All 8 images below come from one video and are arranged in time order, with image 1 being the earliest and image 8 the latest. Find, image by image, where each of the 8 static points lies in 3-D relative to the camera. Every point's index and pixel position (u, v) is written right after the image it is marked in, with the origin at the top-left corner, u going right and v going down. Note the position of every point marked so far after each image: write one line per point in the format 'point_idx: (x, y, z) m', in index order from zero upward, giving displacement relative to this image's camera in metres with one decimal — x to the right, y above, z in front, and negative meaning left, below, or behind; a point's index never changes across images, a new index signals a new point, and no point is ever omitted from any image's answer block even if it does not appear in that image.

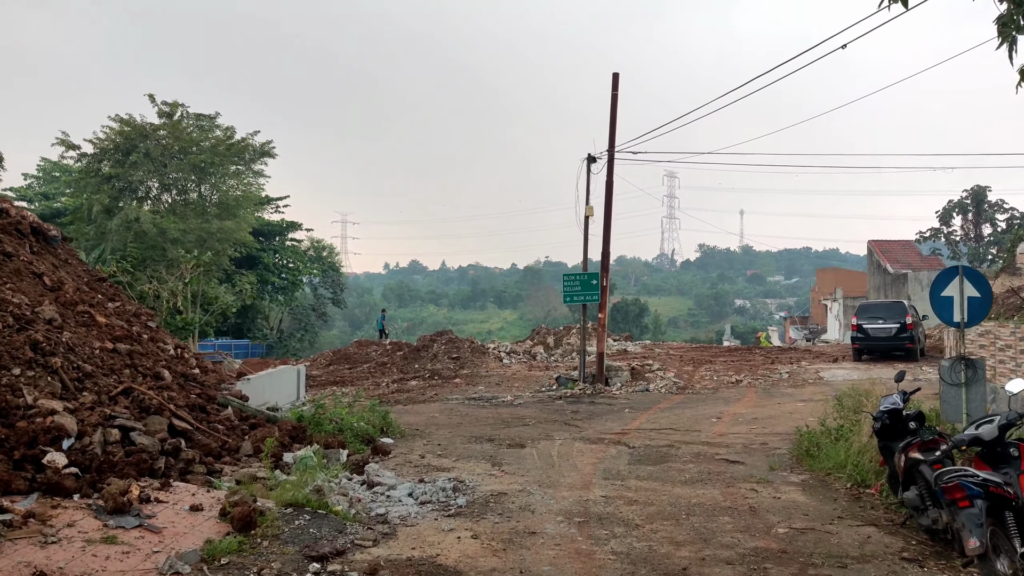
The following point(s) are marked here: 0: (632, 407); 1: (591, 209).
0: (+1.9, -1.8, +12.1) m
1: (+1.5, +1.5, +14.9) m
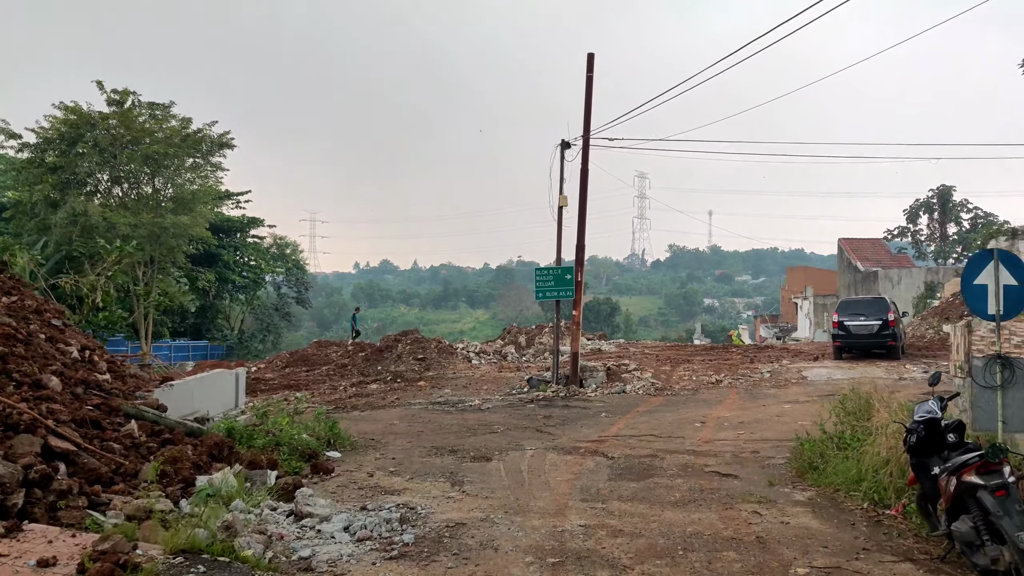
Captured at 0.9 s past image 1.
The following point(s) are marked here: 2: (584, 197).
0: (+1.4, -1.8, +11.2) m
1: (+0.9, +1.6, +14.0) m
2: (+1.3, +1.7, +14.2) m
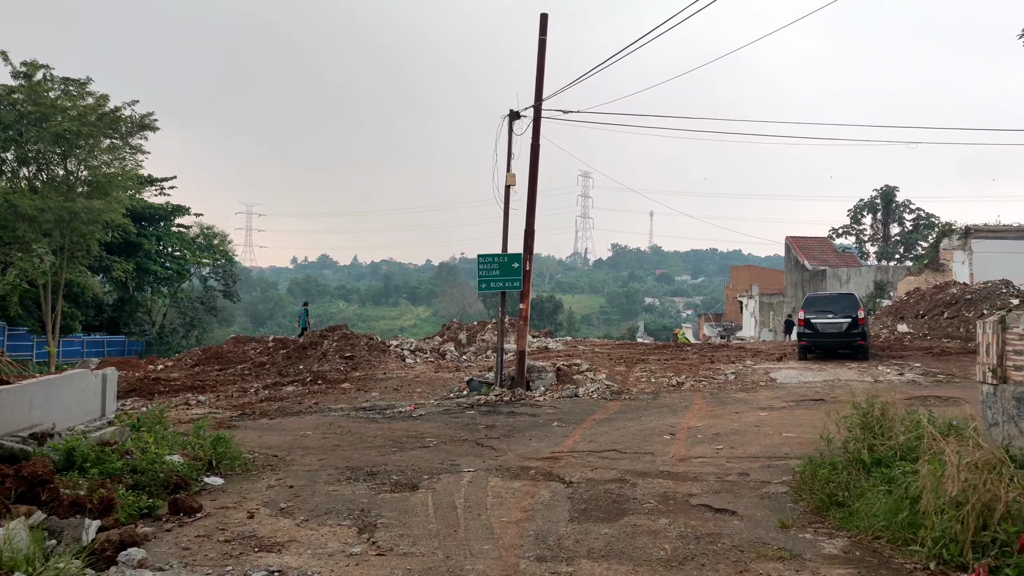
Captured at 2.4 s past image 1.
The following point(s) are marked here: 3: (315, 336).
0: (+0.6, -1.6, +9.7) m
1: (0.0, +1.8, +12.3) m
2: (+0.3, +1.8, +12.6) m
3: (-4.6, -1.1, +18.3) m
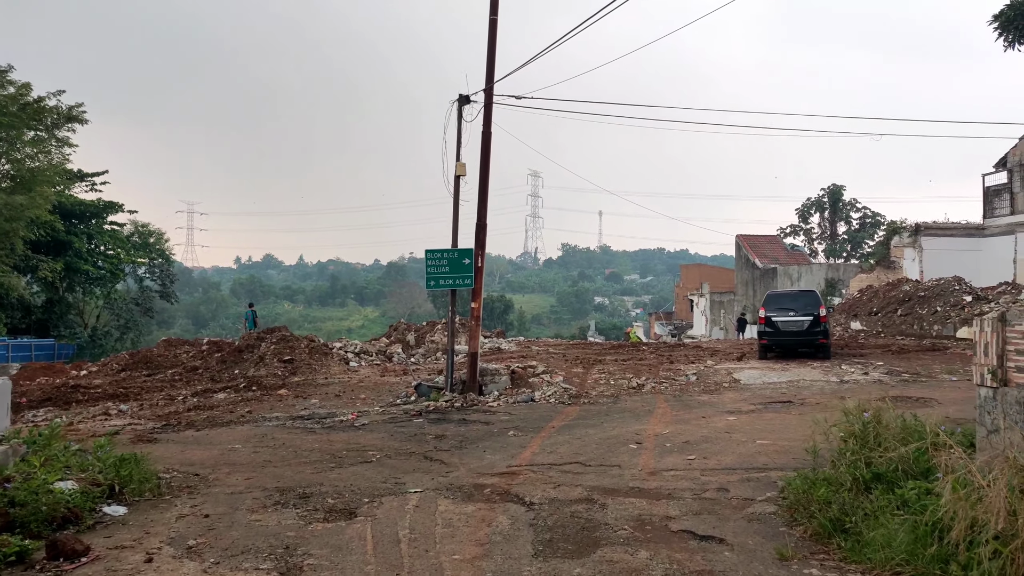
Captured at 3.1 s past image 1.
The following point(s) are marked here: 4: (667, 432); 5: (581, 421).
0: (+0.1, -1.6, +8.9) m
1: (-0.7, +1.8, +11.6) m
2: (-0.4, +1.8, +11.9) m
3: (-5.7, -1.1, +17.2) m
4: (+1.6, -1.5, +8.3) m
5: (+0.8, -1.6, +9.2) m
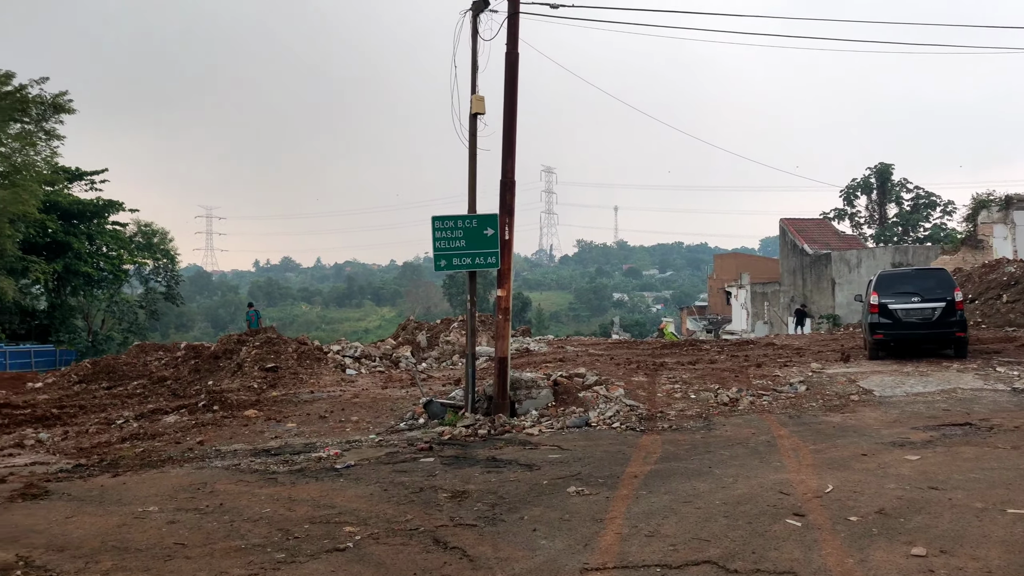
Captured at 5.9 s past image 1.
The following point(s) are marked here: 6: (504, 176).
0: (+0.5, -1.4, +5.8) m
1: (-0.3, +2.0, +8.4) m
2: (0.0, +2.0, +8.7) m
3: (-5.0, -1.0, +14.2) m
4: (+2.0, -1.3, +5.1) m
5: (+1.2, -1.3, +6.0) m
6: (-0.1, +1.2, +8.6) m
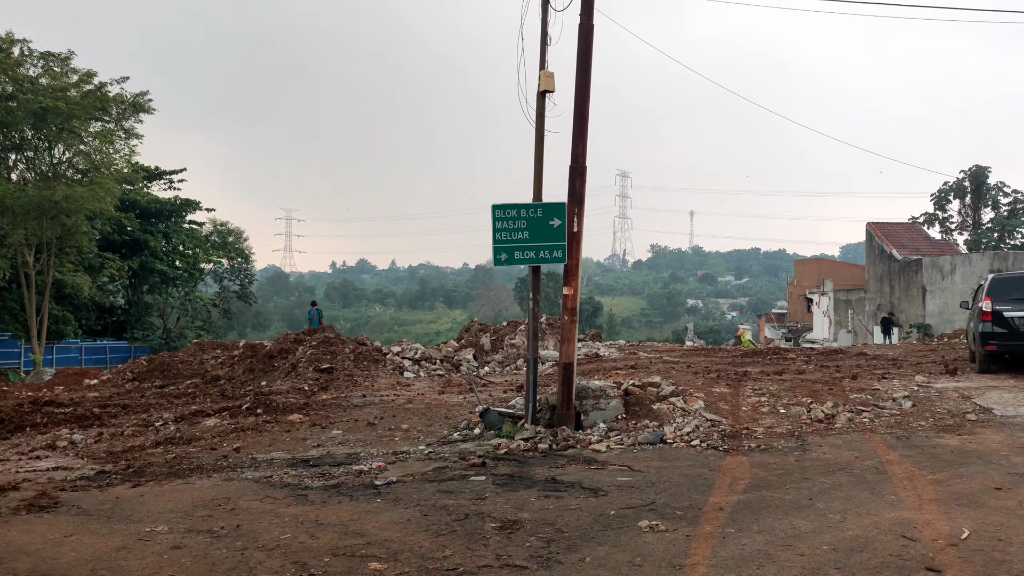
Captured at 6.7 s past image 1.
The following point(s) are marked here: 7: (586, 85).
0: (+0.9, -1.3, +4.9) m
1: (+0.4, +2.0, +7.6) m
2: (+0.7, +2.1, +7.9) m
3: (-3.9, -0.9, +13.7) m
4: (+2.3, -1.3, +4.1) m
5: (+1.6, -1.3, +5.1) m
6: (+0.6, +1.2, +7.8) m
7: (+0.7, +2.0, +7.9) m
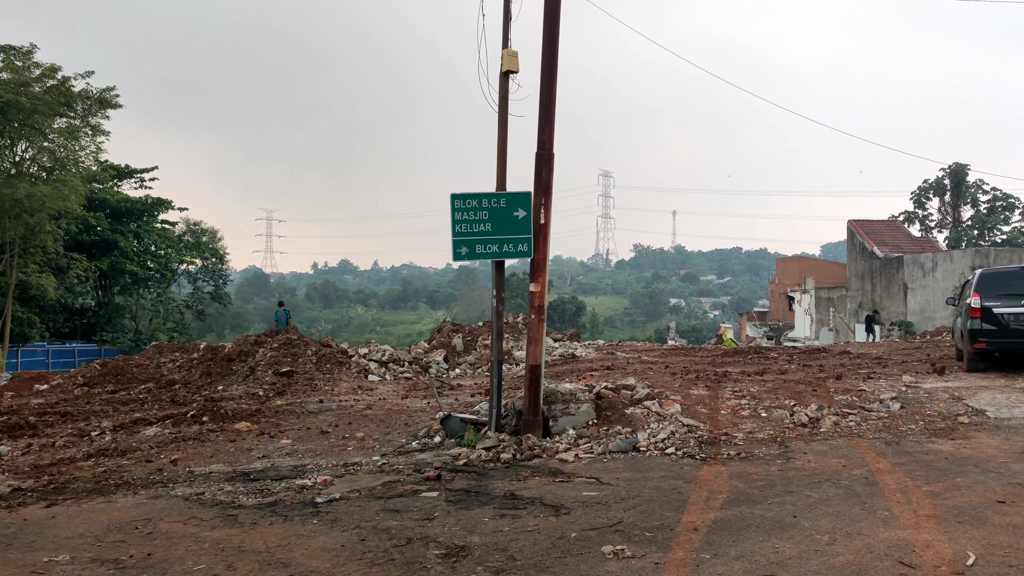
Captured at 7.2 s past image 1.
0: (+0.6, -1.3, +4.3) m
1: (0.0, +2.0, +7.0) m
2: (+0.4, +2.1, +7.3) m
3: (-4.4, -0.9, +13.1) m
4: (+2.1, -1.2, +3.6) m
5: (+1.4, -1.3, +4.6) m
6: (+0.2, +1.3, +7.2) m
7: (+0.4, +2.0, +7.3) m
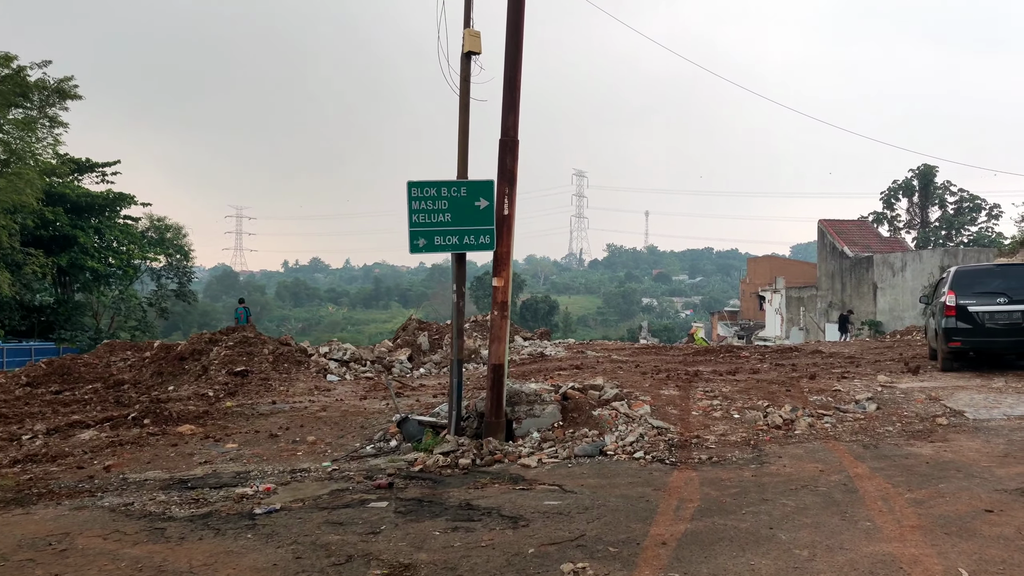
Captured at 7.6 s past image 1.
0: (+0.3, -1.3, +3.9) m
1: (-0.3, +2.1, +6.6) m
2: (0.0, +2.1, +6.9) m
3: (-4.9, -0.8, +12.5) m
4: (+1.9, -1.2, +3.2) m
5: (+1.1, -1.3, +4.2) m
6: (-0.1, +1.3, +6.8) m
7: (0.0, +2.1, +6.9) m
